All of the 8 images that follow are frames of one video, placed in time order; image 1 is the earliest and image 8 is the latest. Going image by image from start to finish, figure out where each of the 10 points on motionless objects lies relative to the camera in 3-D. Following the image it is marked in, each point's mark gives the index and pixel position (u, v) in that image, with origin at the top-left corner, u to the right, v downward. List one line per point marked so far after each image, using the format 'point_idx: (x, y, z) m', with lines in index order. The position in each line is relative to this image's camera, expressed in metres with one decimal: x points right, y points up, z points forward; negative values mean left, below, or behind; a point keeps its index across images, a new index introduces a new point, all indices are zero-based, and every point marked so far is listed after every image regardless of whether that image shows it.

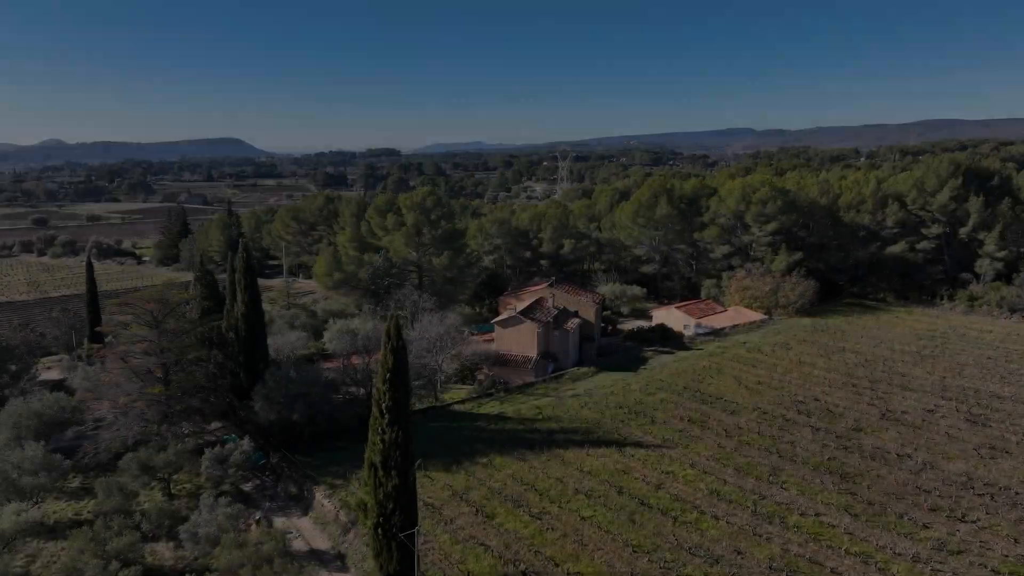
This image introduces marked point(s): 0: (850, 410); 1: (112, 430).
0: (+12.5, -4.5, +19.8) m
1: (-9.7, -3.4, +12.8) m
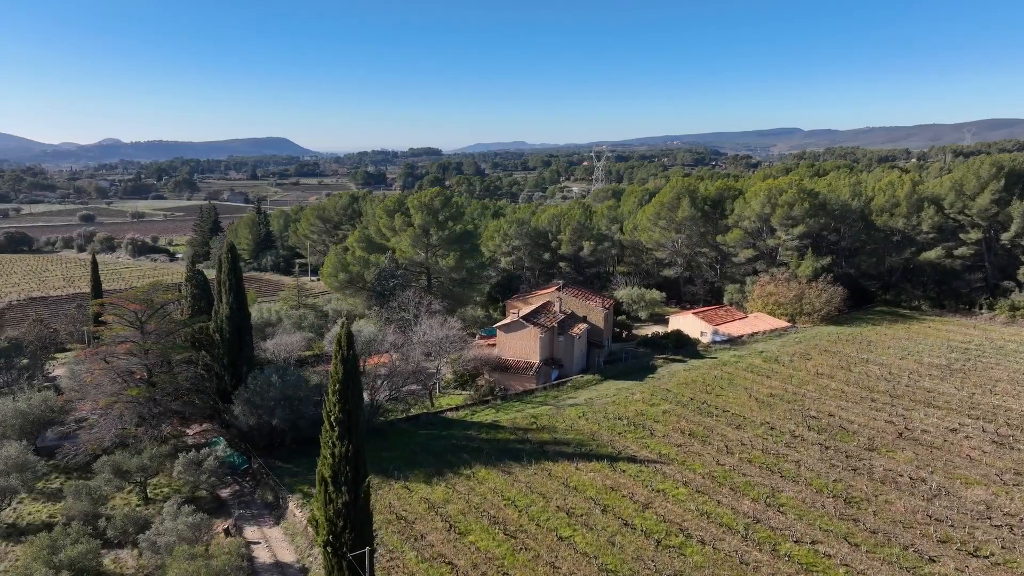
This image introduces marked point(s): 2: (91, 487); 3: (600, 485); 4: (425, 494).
0: (+12.4, -4.9, +18.7) m
1: (-10.2, -3.5, +12.8) m
2: (-8.7, -4.1, +11.0) m
3: (+2.2, -5.0, +13.4) m
4: (-2.0, -4.8, +12.5) m
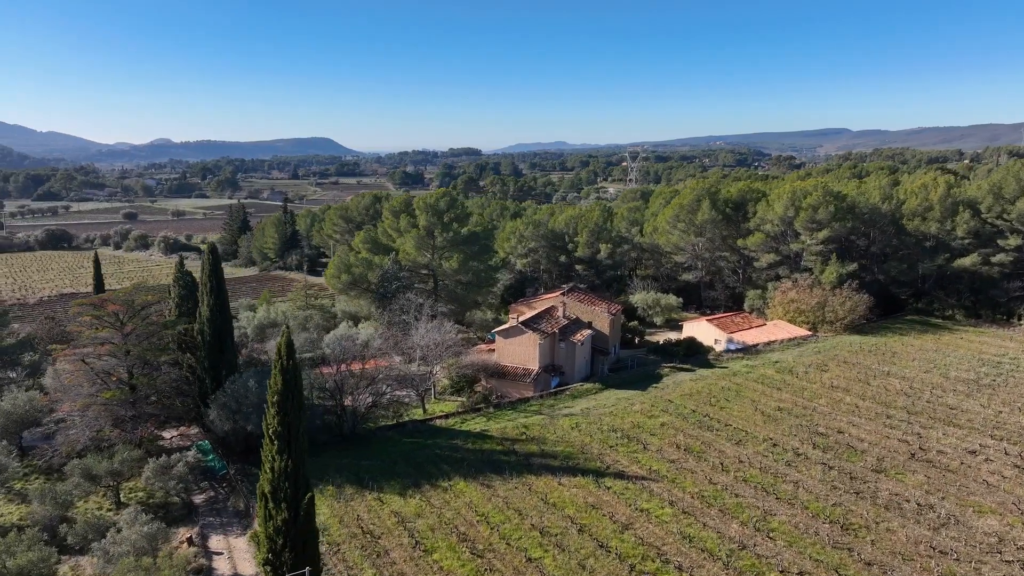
0: (+12.1, -5.2, +17.7) m
1: (-10.7, -3.5, +12.8) m
2: (-9.3, -4.2, +11.0) m
3: (+1.7, -5.2, +12.9) m
4: (-2.6, -5.0, +12.2) m
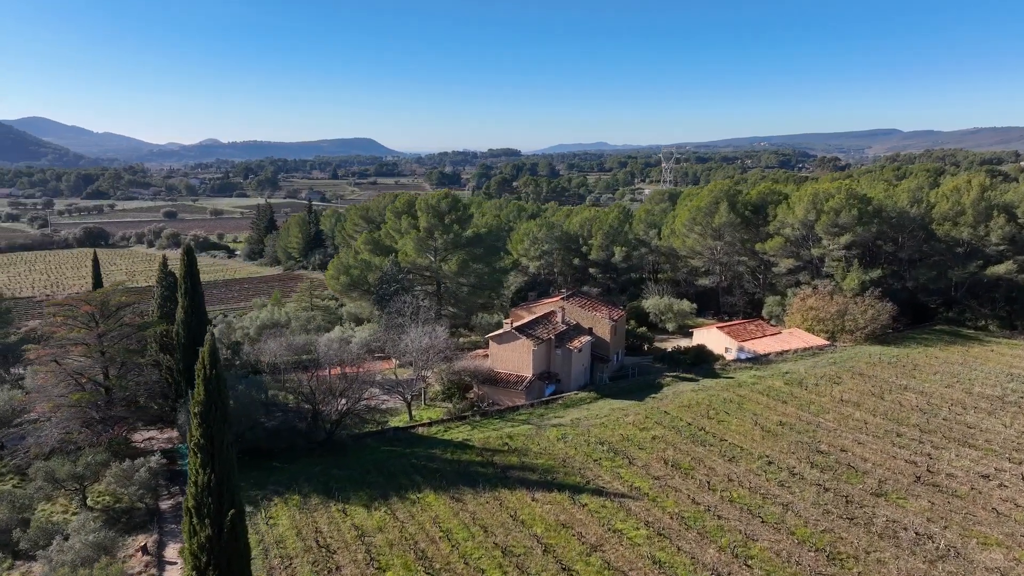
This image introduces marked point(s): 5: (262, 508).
0: (+11.5, -5.6, +16.7) m
1: (-11.4, -3.5, +12.9) m
2: (-10.1, -4.2, +11.0) m
3: (+0.9, -5.4, +12.4) m
4: (-3.4, -5.1, +11.8) m
5: (-5.7, -5.0, +12.0) m
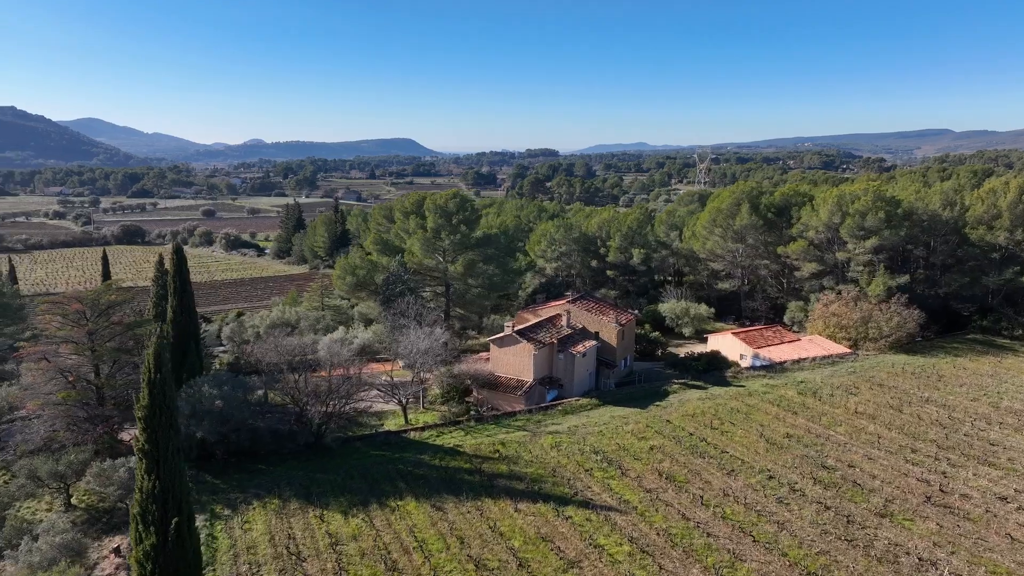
0: (+11.2, -5.9, +15.9) m
1: (-11.8, -3.5, +13.1) m
2: (-10.6, -4.2, +11.1) m
3: (+0.4, -5.5, +12.0) m
4: (-3.9, -5.2, +11.7) m
5: (-6.2, -5.0, +12.0) m
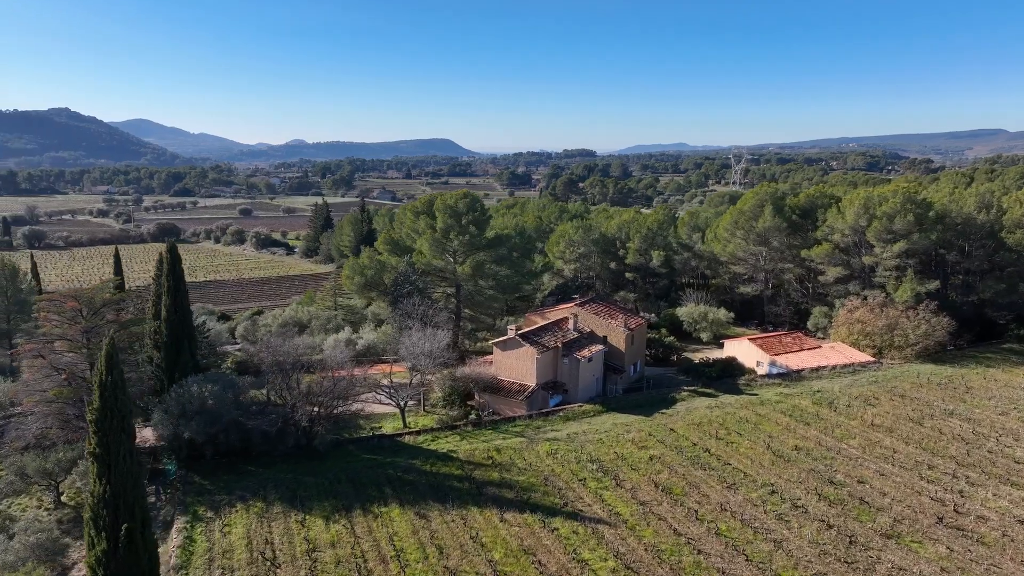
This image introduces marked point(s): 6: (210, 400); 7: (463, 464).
0: (+11.0, -6.1, +15.2) m
1: (-12.1, -3.5, +13.4) m
2: (-11.0, -4.2, +11.4) m
3: (+0.1, -5.7, +11.8) m
4: (-4.3, -5.3, +11.6) m
5: (-6.6, -5.1, +12.0) m
6: (-8.2, -3.0, +14.5) m
7: (-1.4, -5.2, +15.7) m
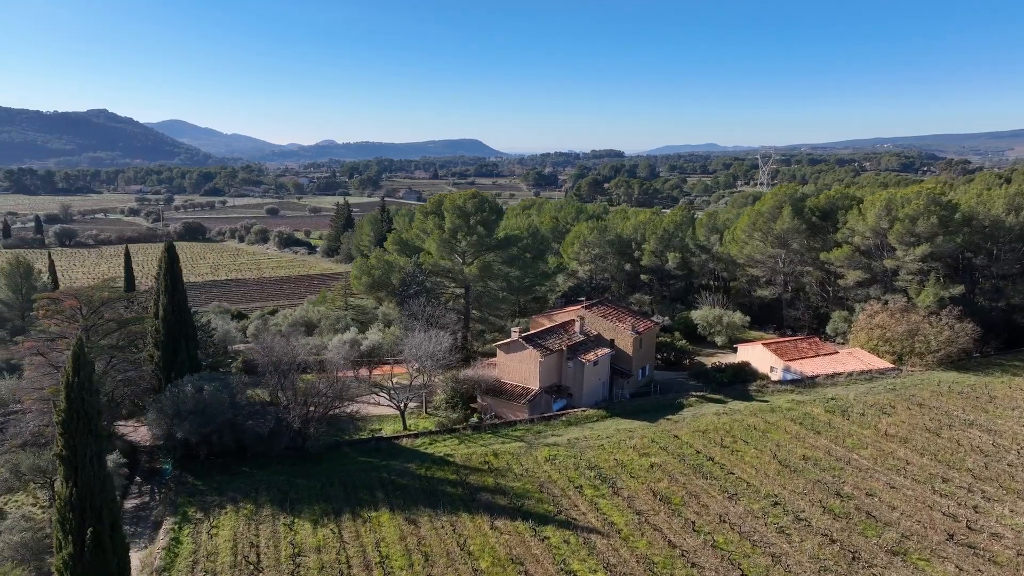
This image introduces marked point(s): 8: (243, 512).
0: (+10.8, -6.3, +14.6) m
1: (-12.3, -3.5, +13.6) m
2: (-11.3, -4.2, +11.5) m
3: (-0.2, -5.7, +11.6) m
4: (-4.5, -5.3, +11.6) m
5: (-6.8, -5.1, +12.1) m
6: (-8.3, -3.1, +14.5) m
7: (-1.5, -5.2, +15.6) m
8: (-6.1, -5.1, +12.2) m
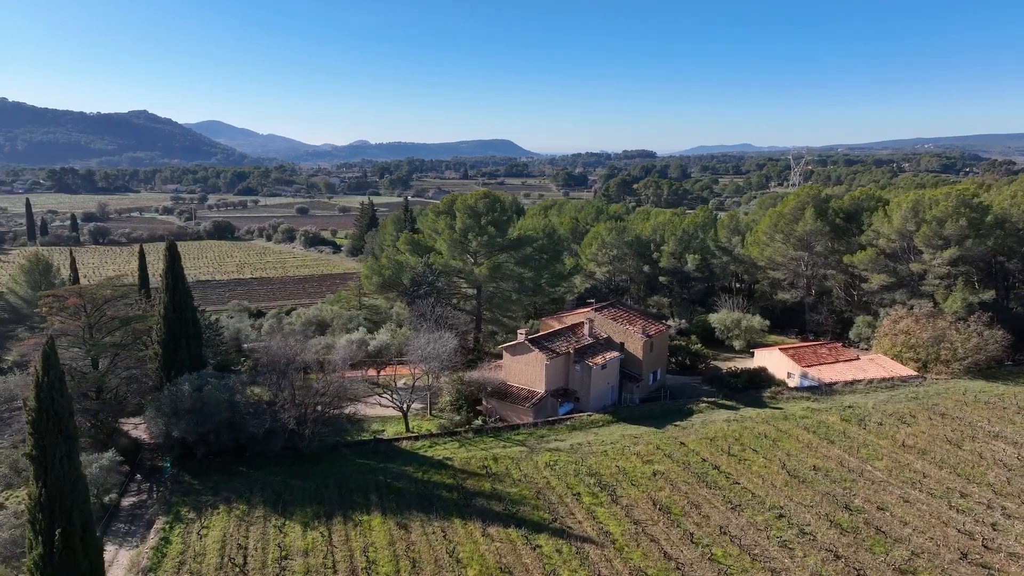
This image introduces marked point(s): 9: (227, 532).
0: (+10.7, -6.5, +14.0) m
1: (-12.4, -3.5, +13.9) m
2: (-11.5, -4.2, +11.8) m
3: (-0.4, -5.8, +11.4) m
4: (-4.7, -5.4, +11.6) m
5: (-7.0, -5.2, +12.2) m
6: (-8.4, -3.1, +14.7) m
7: (-1.6, -5.3, +15.5) m
8: (-6.3, -5.1, +12.3) m
9: (-6.1, -5.3, +11.6) m
